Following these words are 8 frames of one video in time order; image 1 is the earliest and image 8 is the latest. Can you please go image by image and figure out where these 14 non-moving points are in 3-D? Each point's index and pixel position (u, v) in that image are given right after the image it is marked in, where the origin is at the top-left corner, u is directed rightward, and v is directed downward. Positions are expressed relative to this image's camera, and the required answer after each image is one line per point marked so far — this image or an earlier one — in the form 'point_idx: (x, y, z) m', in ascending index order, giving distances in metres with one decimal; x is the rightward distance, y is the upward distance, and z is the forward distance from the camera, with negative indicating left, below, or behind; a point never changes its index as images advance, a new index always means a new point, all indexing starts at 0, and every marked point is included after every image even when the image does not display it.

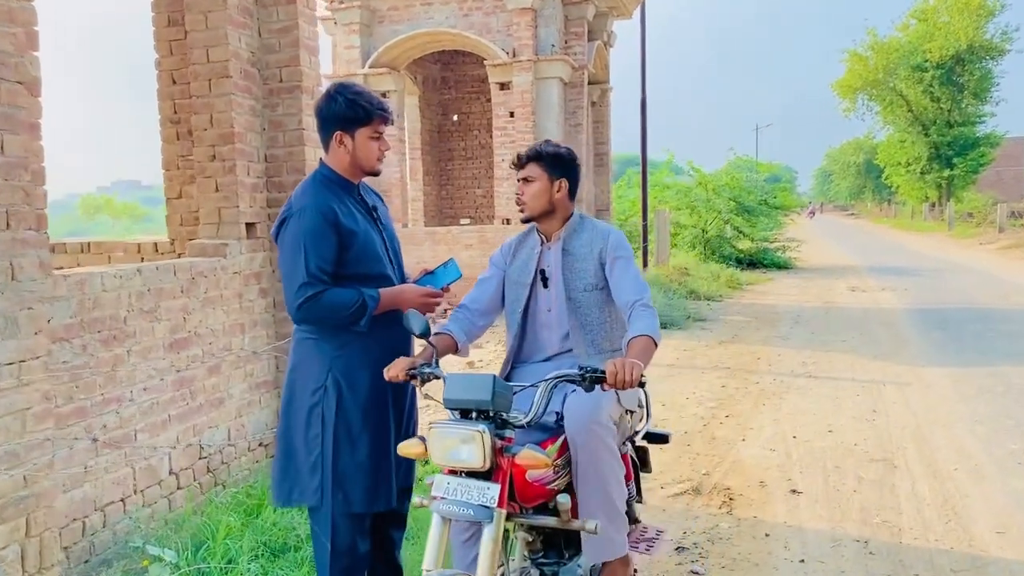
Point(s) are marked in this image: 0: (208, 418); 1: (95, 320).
0: (-1.8, -0.8, +4.9) m
1: (-2.0, -0.2, +4.1) m
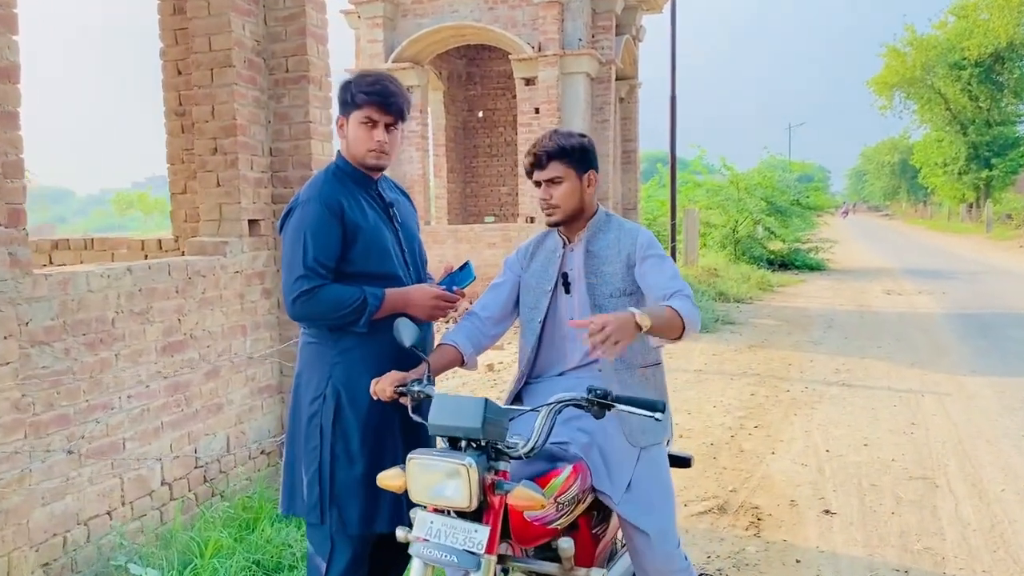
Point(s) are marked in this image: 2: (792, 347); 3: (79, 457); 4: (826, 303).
0: (-1.7, -0.8, +4.7) m
1: (-2.0, -0.2, +3.8) m
2: (+3.7, -0.8, +11.0) m
3: (-2.0, -0.8, +3.8) m
4: (+6.0, -0.3, +15.8) m
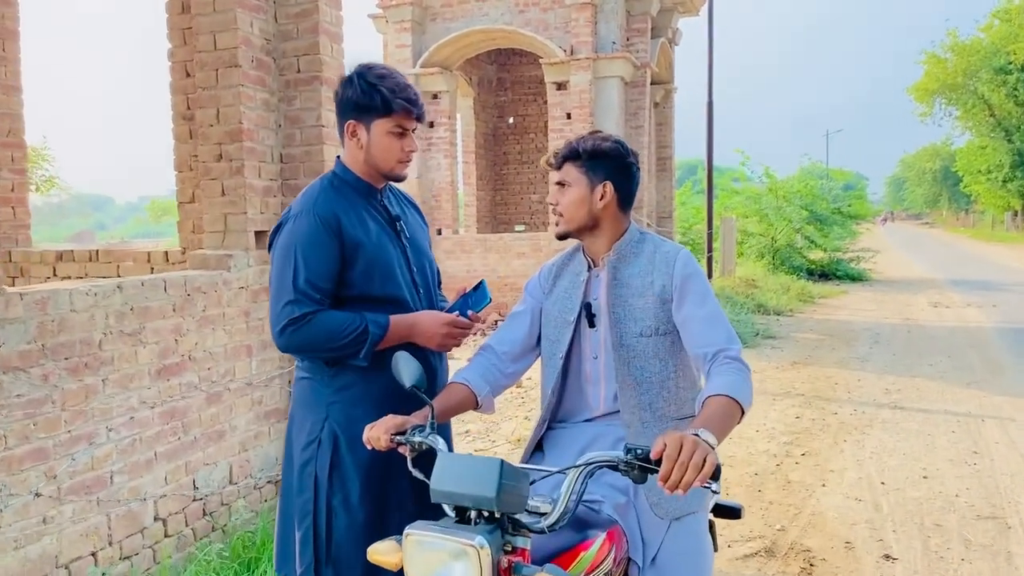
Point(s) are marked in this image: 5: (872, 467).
0: (-1.6, -0.9, +4.3) m
1: (-1.9, -0.2, +3.5) m
2: (+4.1, -1.0, +10.4) m
3: (-1.9, -0.9, +3.5) m
4: (+6.5, -0.5, +15.2) m
5: (+2.7, -1.4, +6.3) m
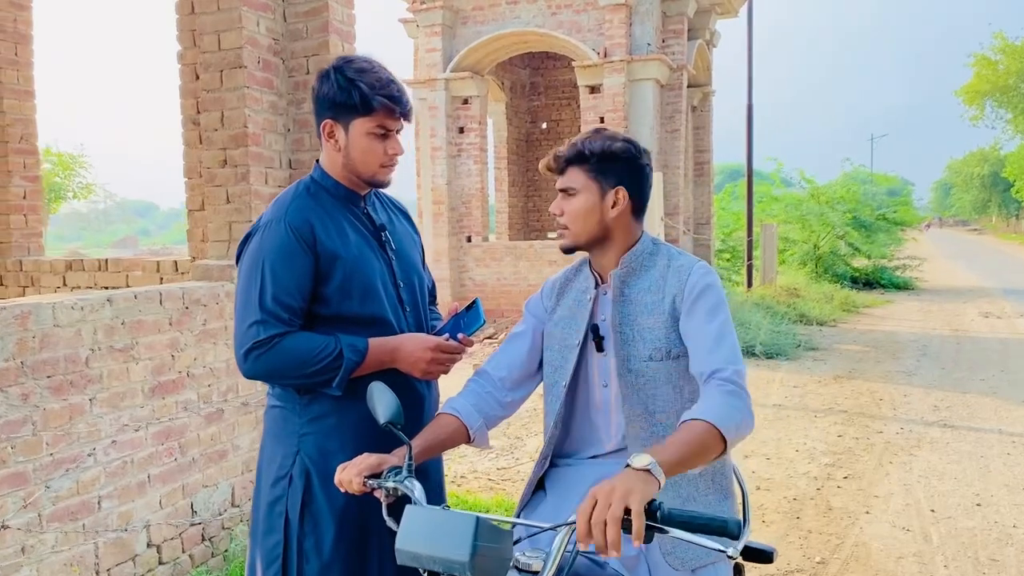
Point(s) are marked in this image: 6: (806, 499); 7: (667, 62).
0: (-1.5, -0.9, +4.1) m
1: (-1.8, -0.3, +3.3) m
2: (+4.4, -1.1, +9.9) m
3: (-1.8, -0.9, +3.2) m
4: (+7.1, -0.7, +14.6) m
5: (+2.9, -1.4, +5.9) m
6: (+2.0, -1.5, +5.8) m
7: (+2.2, +3.2, +11.8) m
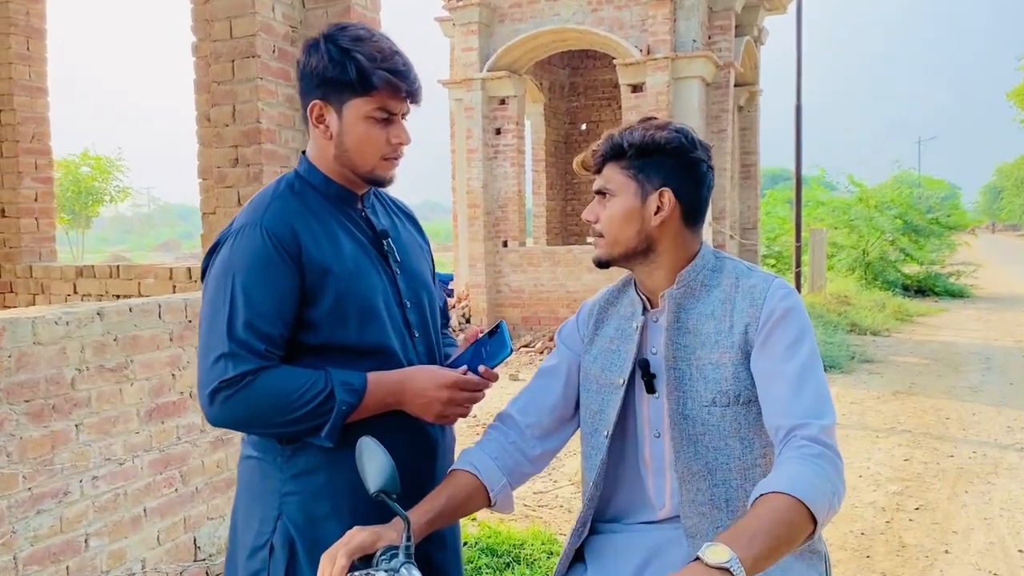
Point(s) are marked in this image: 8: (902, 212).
0: (-1.3, -1.0, +3.7) m
1: (-1.7, -0.3, +2.9) m
2: (+4.8, -1.2, +9.2) m
3: (-1.7, -1.0, +2.9) m
4: (+7.7, -0.8, +13.8) m
5: (+3.1, -1.5, +5.3) m
6: (+2.3, -1.5, +5.2) m
7: (+2.7, +3.1, +11.3) m
8: (+8.9, +1.7, +19.0) m
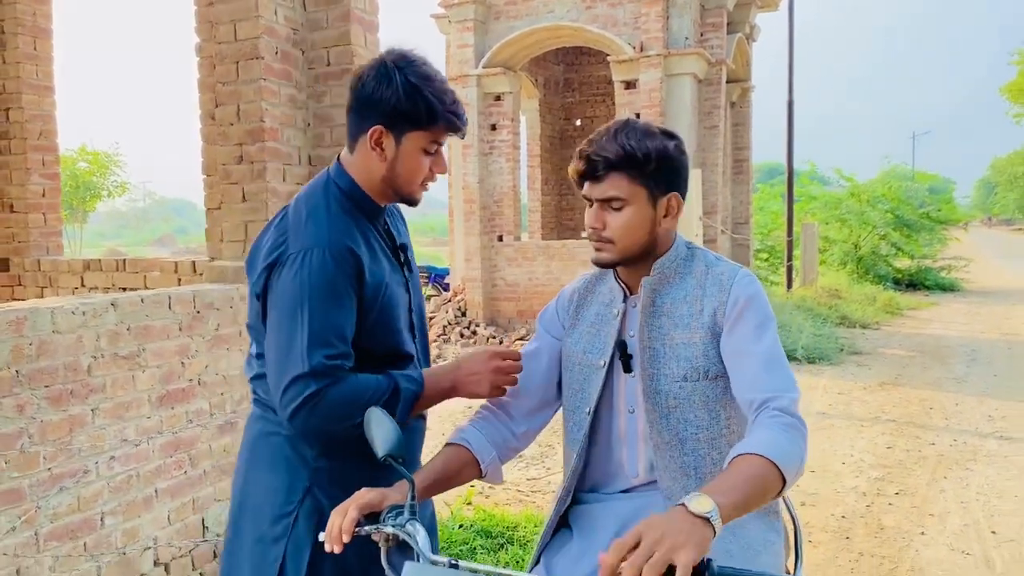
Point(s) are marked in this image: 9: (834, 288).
0: (-1.4, -0.9, +3.9) m
1: (-1.7, -0.3, +3.1) m
2: (+4.8, -1.1, +9.5) m
3: (-1.7, -0.9, +3.0) m
4: (+7.7, -0.7, +14.0) m
5: (+3.1, -1.5, +5.5) m
6: (+2.2, -1.5, +5.4) m
7: (+2.7, +3.2, +11.4) m
8: (+8.8, +1.9, +19.2) m
9: (+6.3, 0.0, +16.3) m
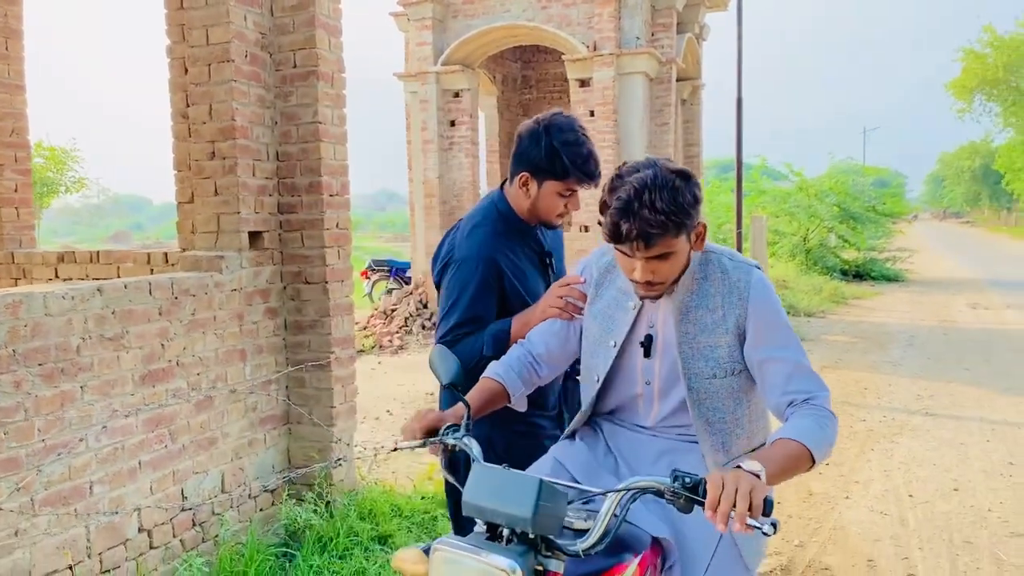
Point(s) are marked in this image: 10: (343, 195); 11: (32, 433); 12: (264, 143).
0: (-1.6, -0.9, +4.2) m
1: (-1.9, -0.2, +3.3) m
2: (+4.3, -1.0, +10.0) m
3: (-1.9, -0.9, +3.3) m
4: (+7.0, -0.5, +14.7) m
5: (+2.8, -1.4, +6.0) m
6: (+1.9, -1.4, +5.9) m
7: (+2.1, +3.3, +11.9) m
8: (+7.8, +2.1, +19.9) m
9: (+5.5, +0.2, +17.0) m
10: (-1.0, +0.5, +4.9) m
11: (-1.9, -0.6, +3.3) m
12: (-1.4, +0.8, +4.7) m
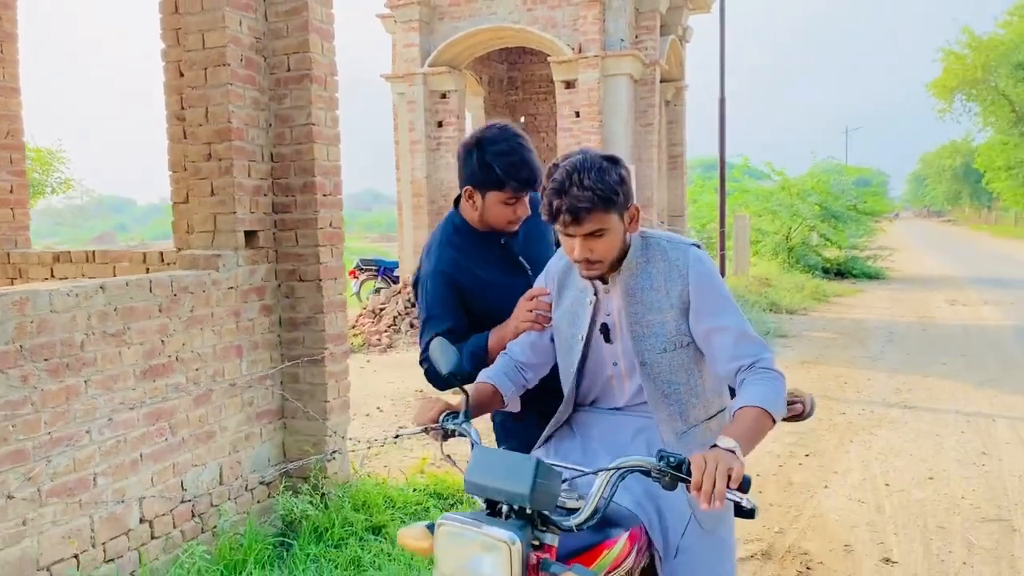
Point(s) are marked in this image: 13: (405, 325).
0: (-1.6, -0.9, +4.3) m
1: (-2.0, -0.2, +3.5) m
2: (+4.1, -0.9, +10.3) m
3: (-2.0, -0.9, +3.4) m
4: (+6.7, -0.5, +15.0) m
5: (+2.7, -1.3, +6.2) m
6: (+1.9, -1.4, +6.0) m
7: (+1.9, +3.4, +12.1) m
8: (+7.5, +2.2, +20.2) m
9: (+5.2, +0.2, +17.2) m
10: (-1.1, +0.6, +5.0) m
11: (-2.0, -0.6, +3.4) m
12: (-1.5, +0.8, +4.8) m
13: (-1.6, -0.6, +12.5) m
